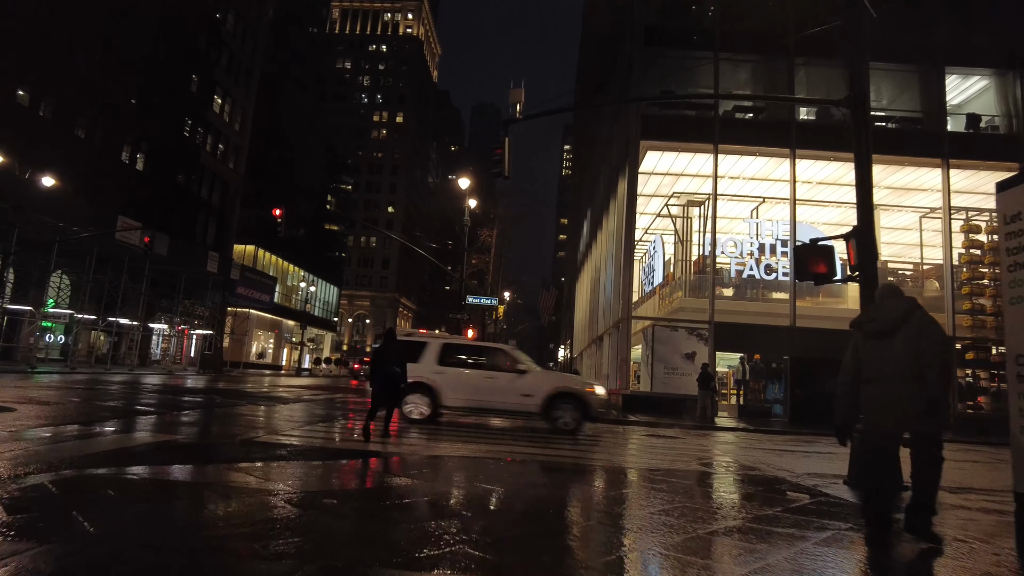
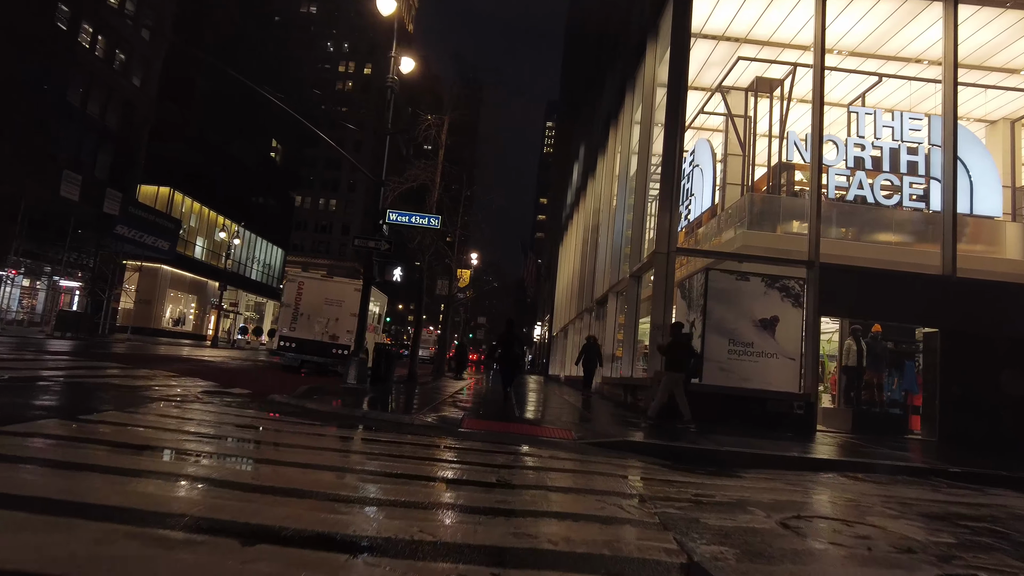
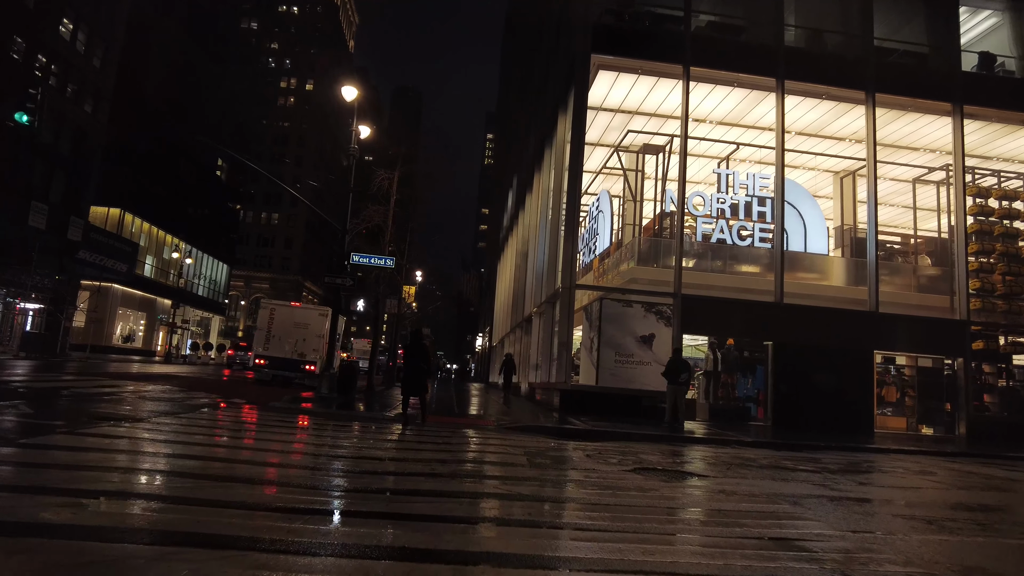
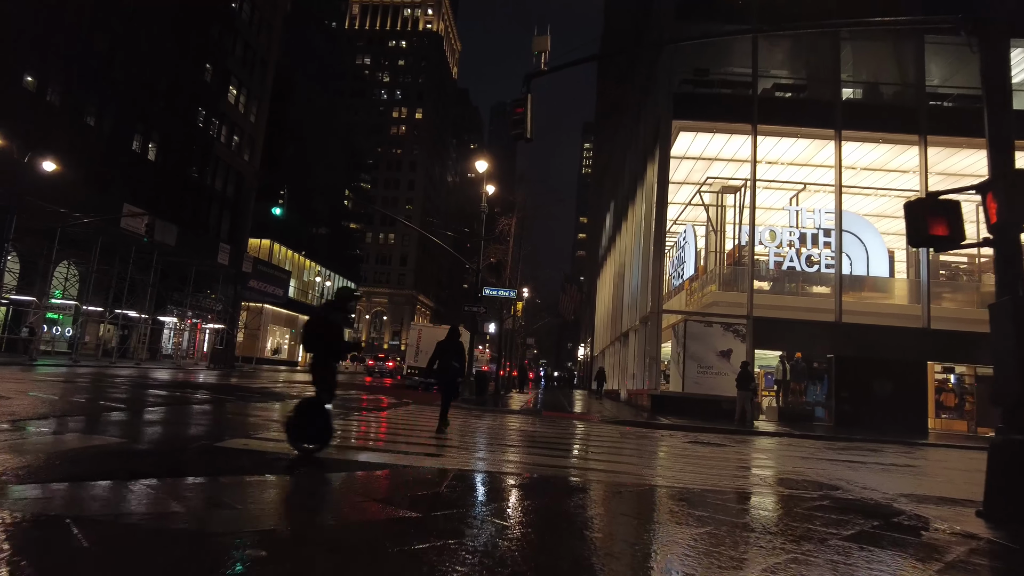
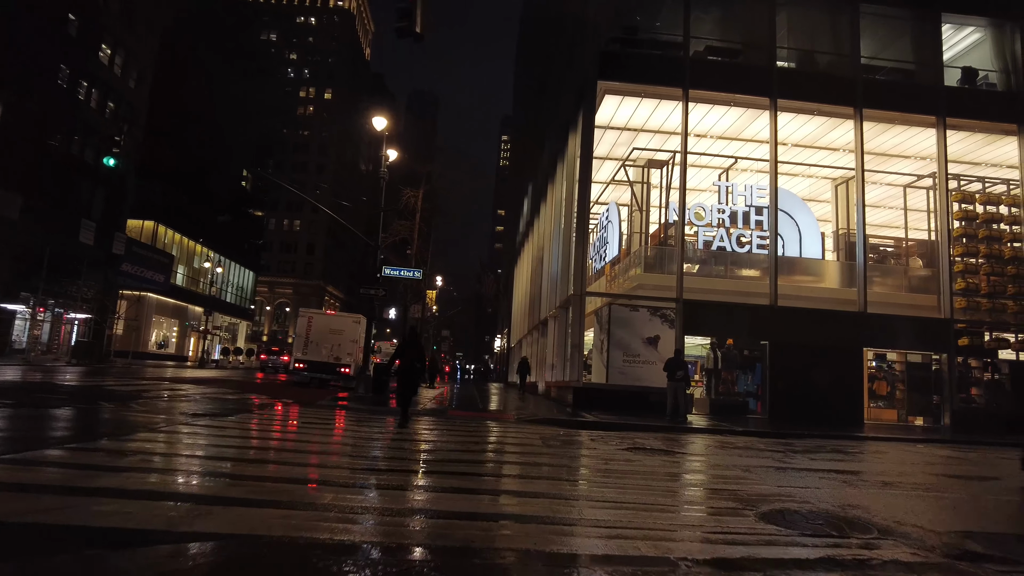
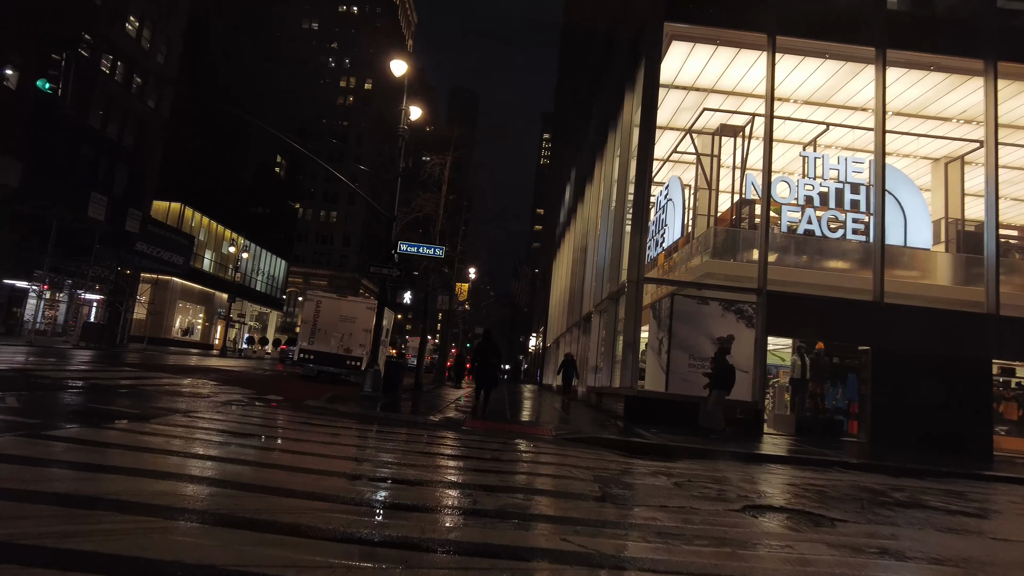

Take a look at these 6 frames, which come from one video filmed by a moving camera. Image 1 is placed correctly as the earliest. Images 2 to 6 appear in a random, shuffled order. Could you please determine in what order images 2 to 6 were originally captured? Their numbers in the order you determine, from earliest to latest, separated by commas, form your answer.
4, 5, 3, 6, 2
